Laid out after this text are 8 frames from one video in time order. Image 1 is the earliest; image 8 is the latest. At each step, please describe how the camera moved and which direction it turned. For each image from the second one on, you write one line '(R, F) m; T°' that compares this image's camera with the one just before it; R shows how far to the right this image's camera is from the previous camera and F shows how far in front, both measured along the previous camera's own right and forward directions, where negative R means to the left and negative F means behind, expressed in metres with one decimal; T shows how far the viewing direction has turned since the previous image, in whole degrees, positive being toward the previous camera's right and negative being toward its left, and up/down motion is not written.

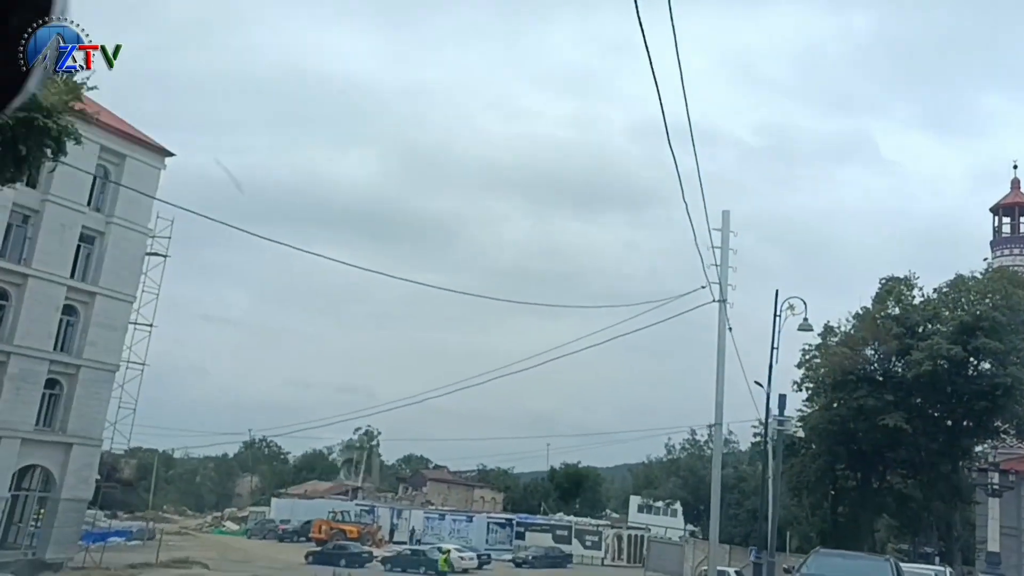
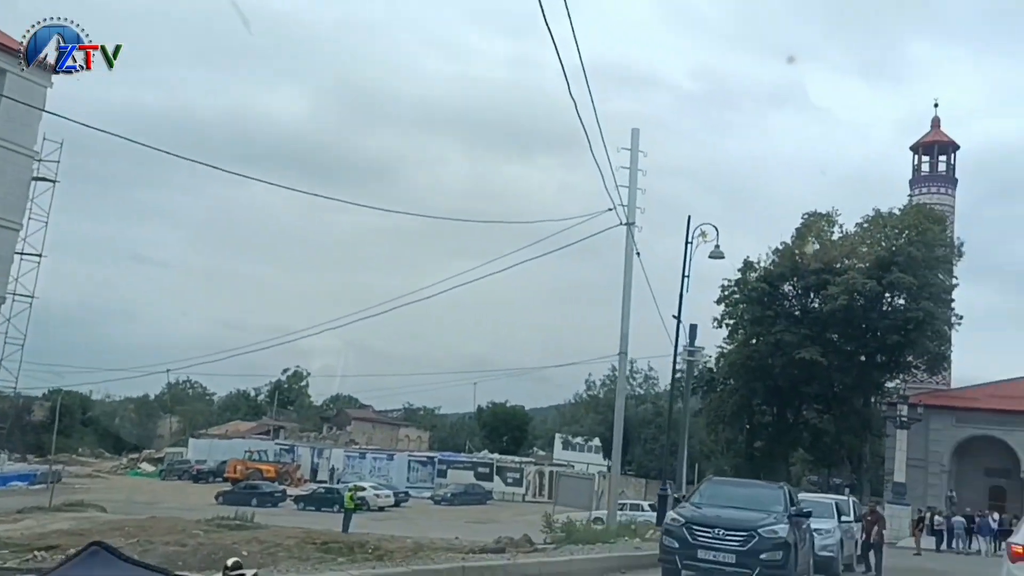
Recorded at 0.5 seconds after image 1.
(+1.0, +1.2) m; +4°
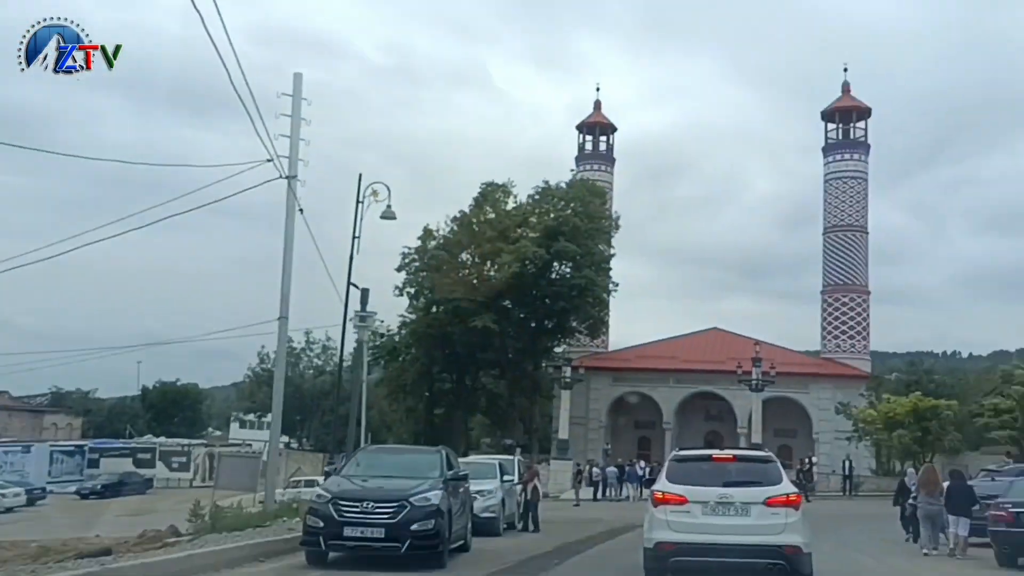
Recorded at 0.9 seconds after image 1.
(+0.8, +1.2) m; +20°
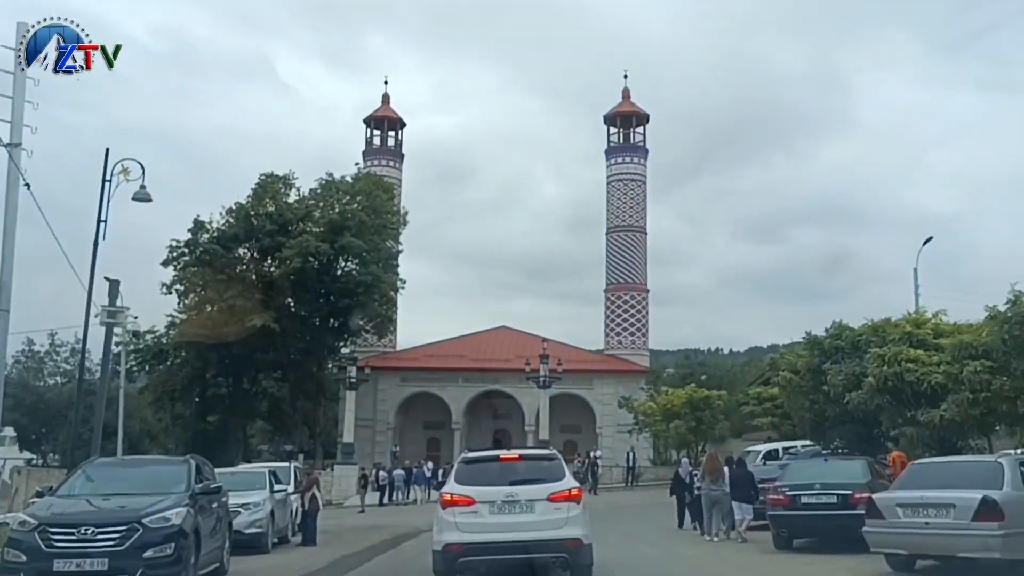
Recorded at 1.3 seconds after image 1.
(+0.3, +1.3) m; +14°
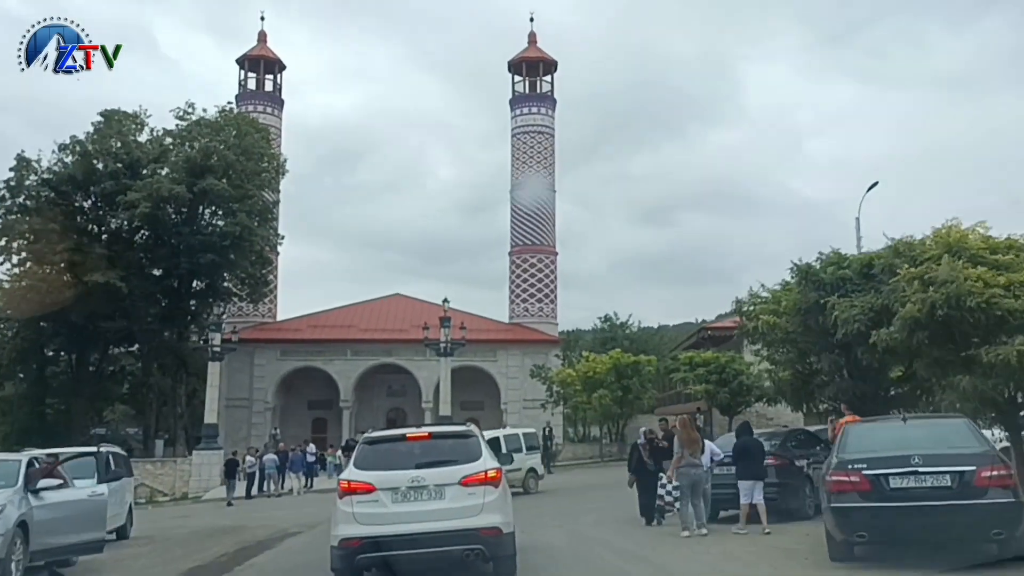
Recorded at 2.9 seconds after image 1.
(0.0, +5.4) m; +7°
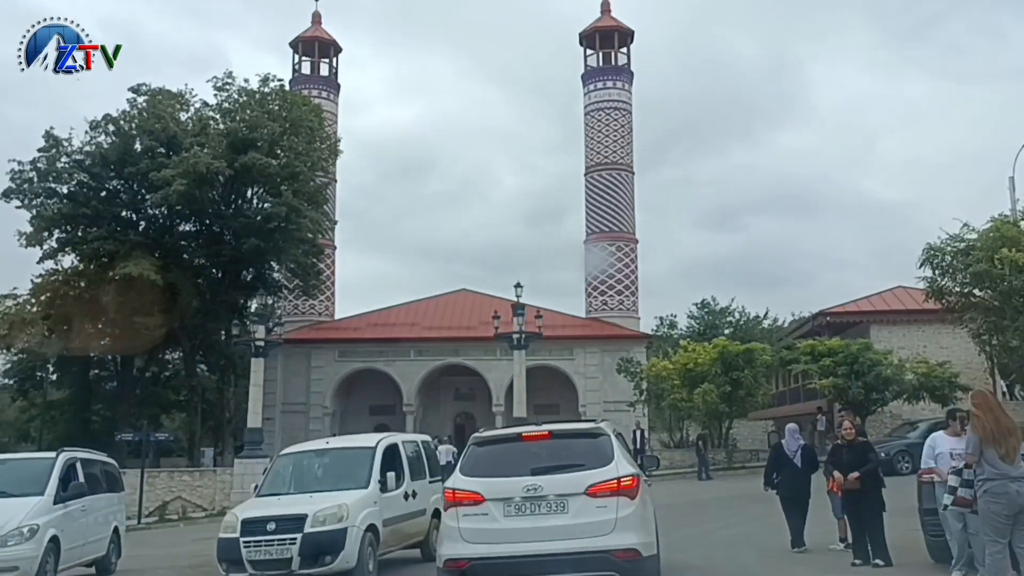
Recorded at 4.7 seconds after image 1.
(-0.6, +4.5) m; -4°
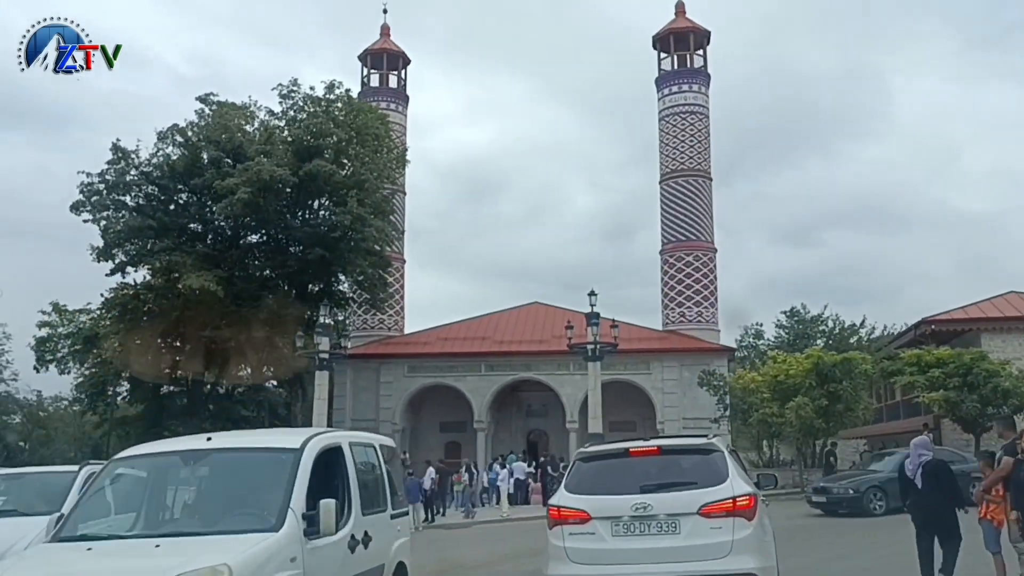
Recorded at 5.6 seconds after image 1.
(0.0, +1.5) m; -5°
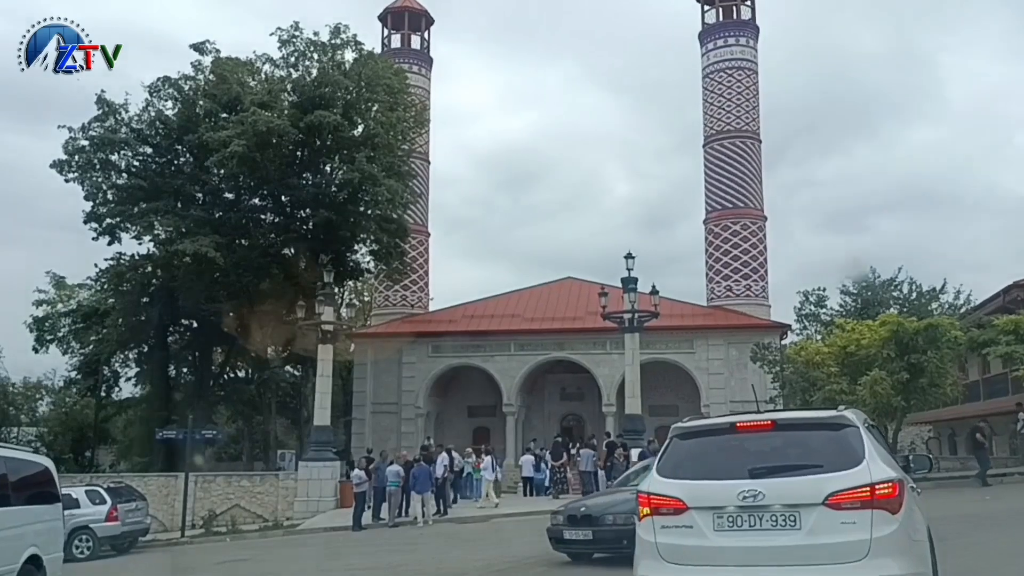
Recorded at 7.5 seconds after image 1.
(+0.4, +3.3) m; -3°
